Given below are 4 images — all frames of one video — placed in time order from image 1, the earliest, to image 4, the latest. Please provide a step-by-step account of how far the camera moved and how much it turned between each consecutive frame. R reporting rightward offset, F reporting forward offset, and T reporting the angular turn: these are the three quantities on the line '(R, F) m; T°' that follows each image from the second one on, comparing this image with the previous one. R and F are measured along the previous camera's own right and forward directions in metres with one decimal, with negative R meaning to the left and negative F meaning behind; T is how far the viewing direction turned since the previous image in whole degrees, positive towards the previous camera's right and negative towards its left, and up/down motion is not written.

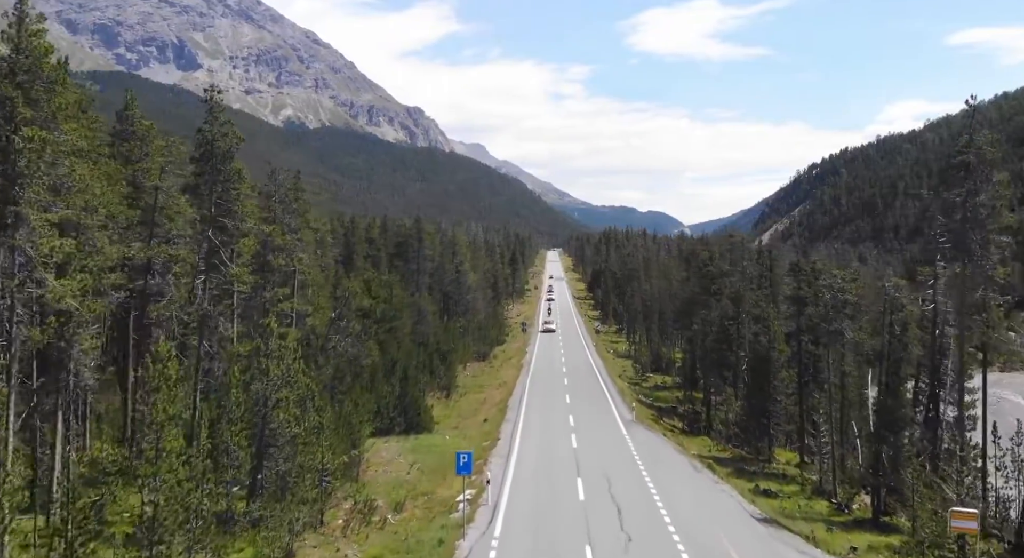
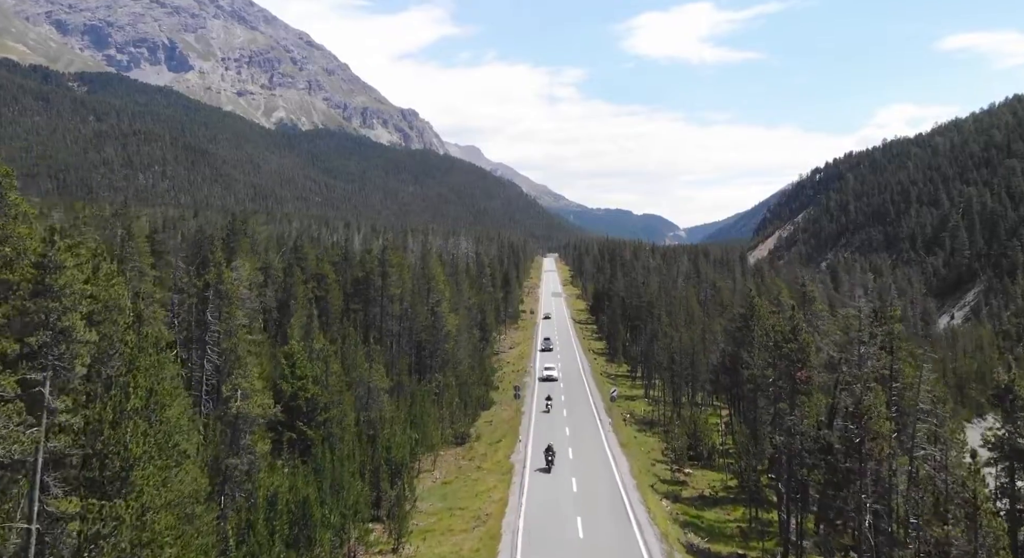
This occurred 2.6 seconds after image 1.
(+0.5, +22.6) m; 0°
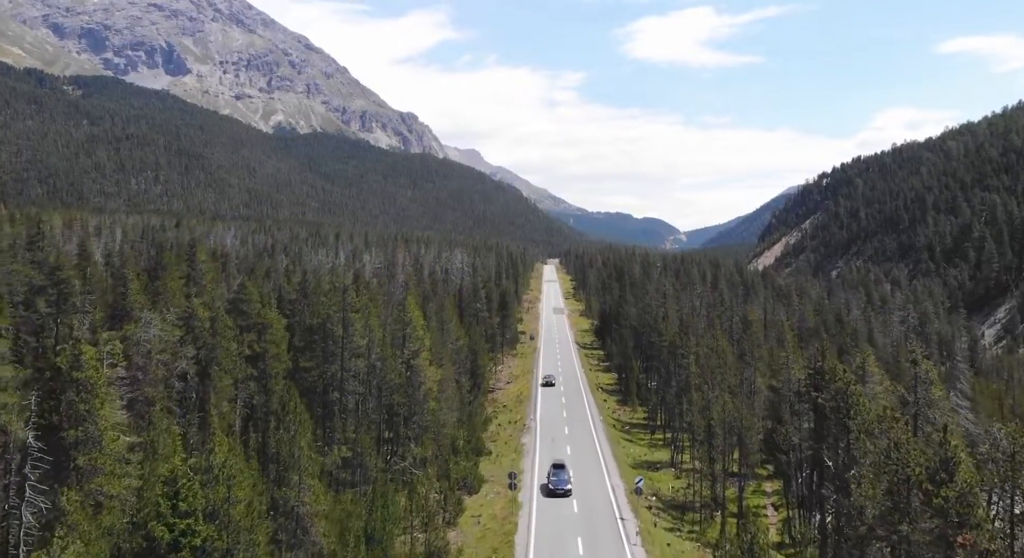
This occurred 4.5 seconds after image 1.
(+0.4, +17.1) m; 0°
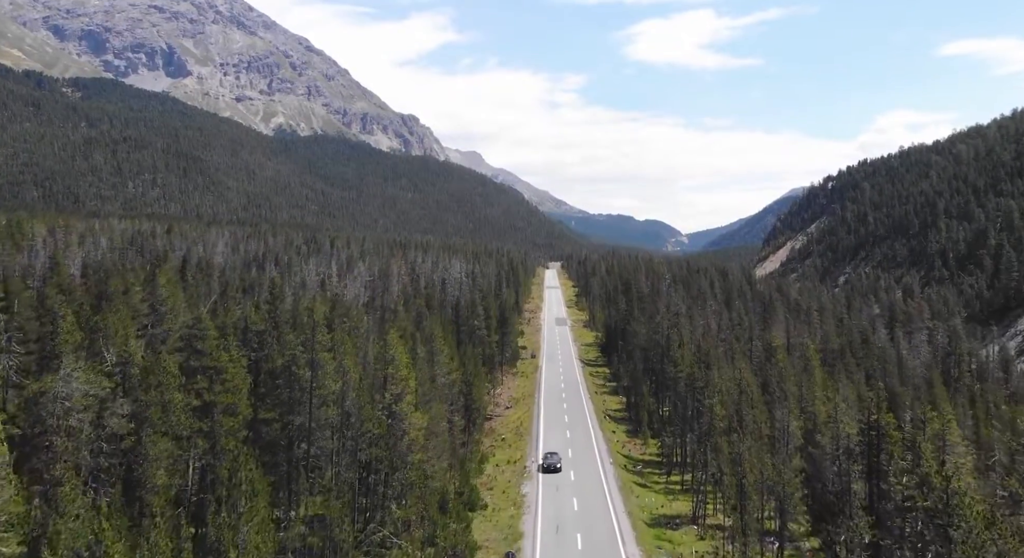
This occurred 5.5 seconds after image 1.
(+0.2, +9.6) m; 0°
